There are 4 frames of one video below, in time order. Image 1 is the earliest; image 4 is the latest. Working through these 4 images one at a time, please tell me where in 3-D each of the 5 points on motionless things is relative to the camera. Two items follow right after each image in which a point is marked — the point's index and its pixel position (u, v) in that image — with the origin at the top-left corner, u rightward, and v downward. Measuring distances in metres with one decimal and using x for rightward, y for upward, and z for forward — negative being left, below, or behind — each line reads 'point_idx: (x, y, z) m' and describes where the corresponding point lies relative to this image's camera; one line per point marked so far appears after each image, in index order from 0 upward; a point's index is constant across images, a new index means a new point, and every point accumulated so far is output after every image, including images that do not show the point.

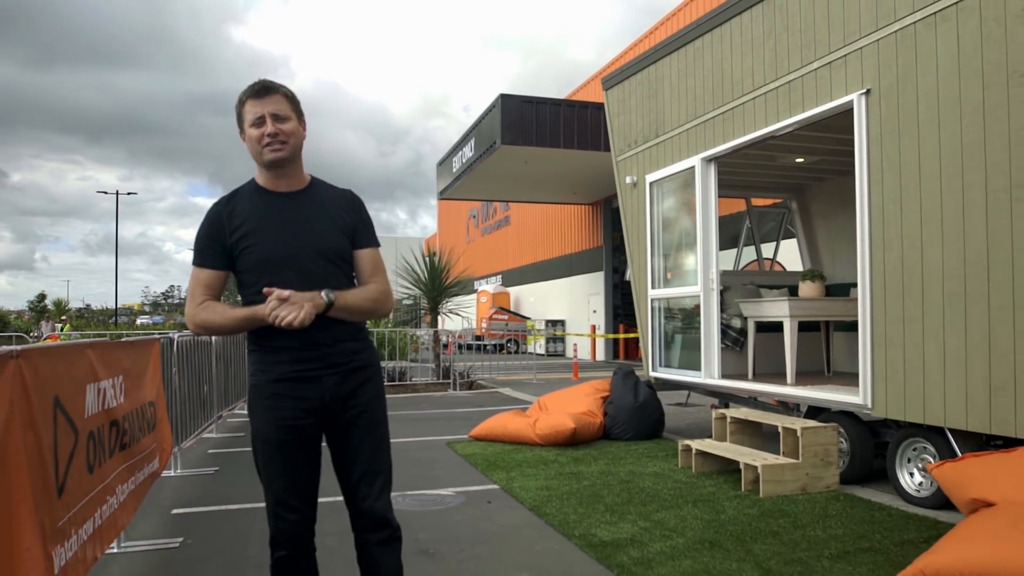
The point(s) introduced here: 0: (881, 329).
0: (+2.5, -0.3, +4.8) m
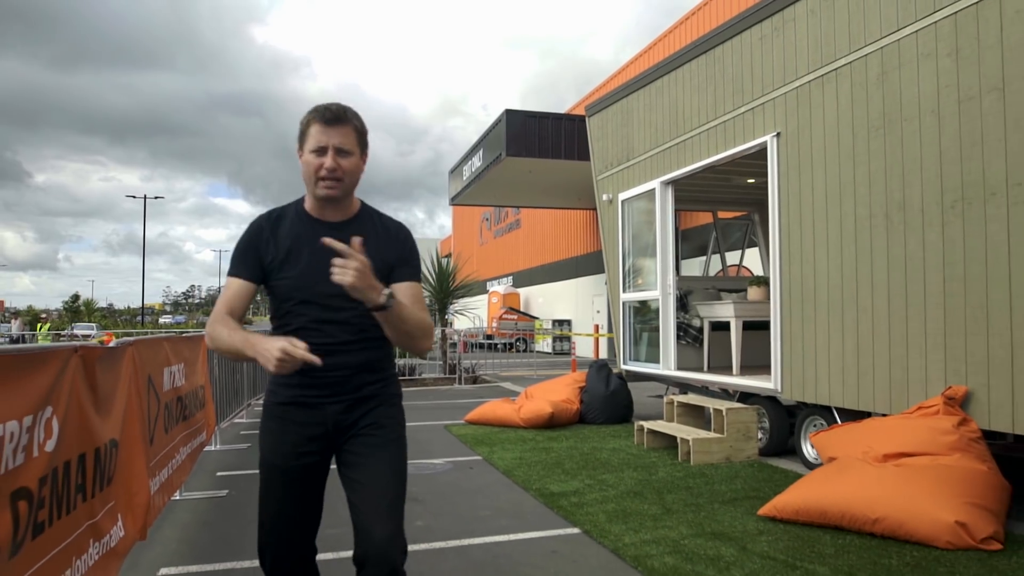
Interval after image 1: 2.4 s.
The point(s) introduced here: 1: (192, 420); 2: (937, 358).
0: (+2.3, -0.3, +5.9) m
1: (-2.6, -1.1, +5.7) m
2: (+2.8, -0.5, +4.6) m
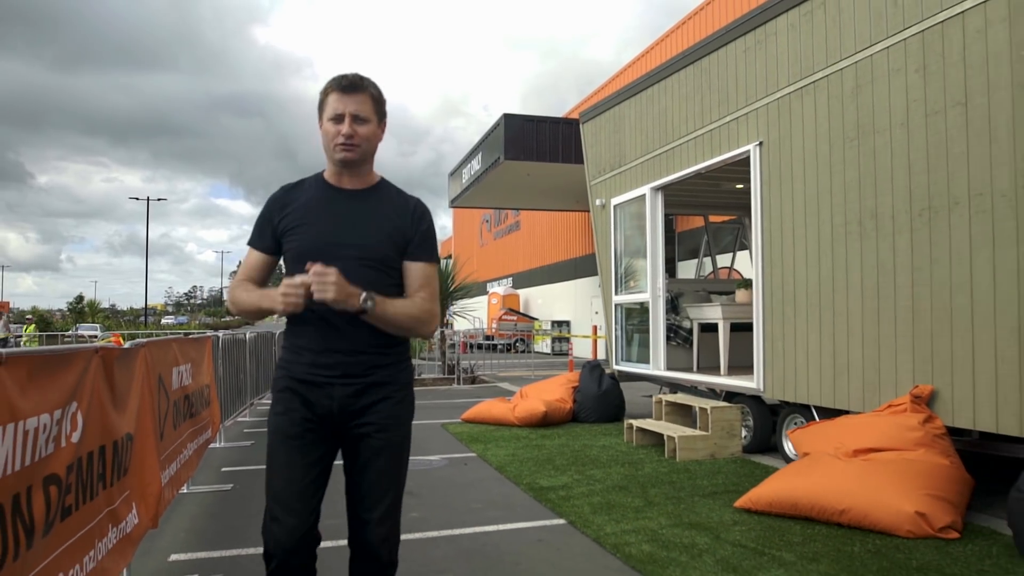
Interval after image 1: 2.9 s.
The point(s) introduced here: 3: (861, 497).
0: (+2.3, -0.4, +6.1) m
1: (-2.7, -1.1, +6.0) m
2: (+2.7, -0.5, +4.8) m
3: (+2.0, -1.2, +4.1) m
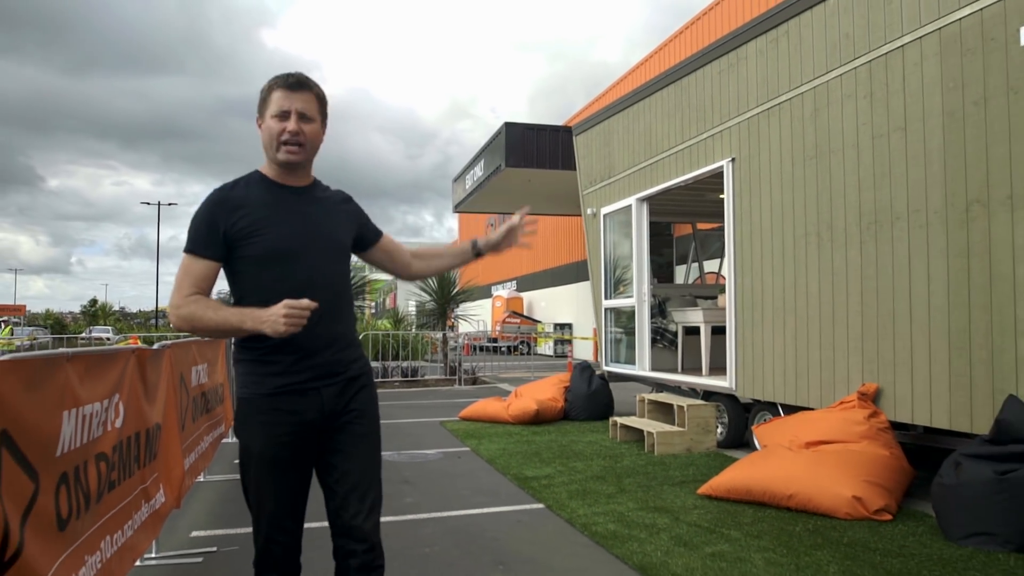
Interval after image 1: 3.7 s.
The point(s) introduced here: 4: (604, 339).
0: (+2.2, -0.4, +6.6) m
1: (-2.8, -1.2, +6.5) m
2: (+2.6, -0.5, +5.3) m
3: (+1.9, -1.3, +4.6) m
4: (+1.3, -0.7, +9.6) m
